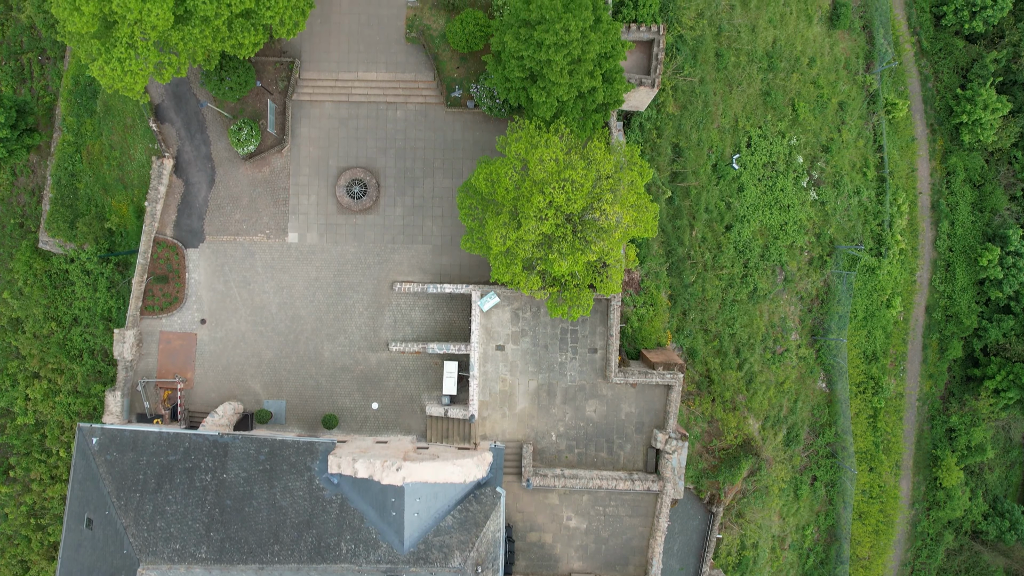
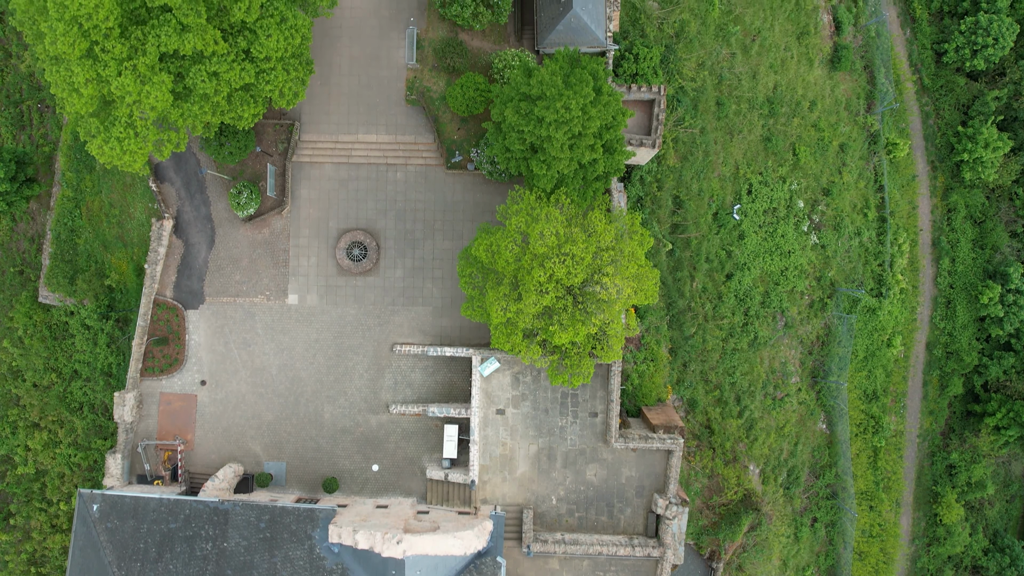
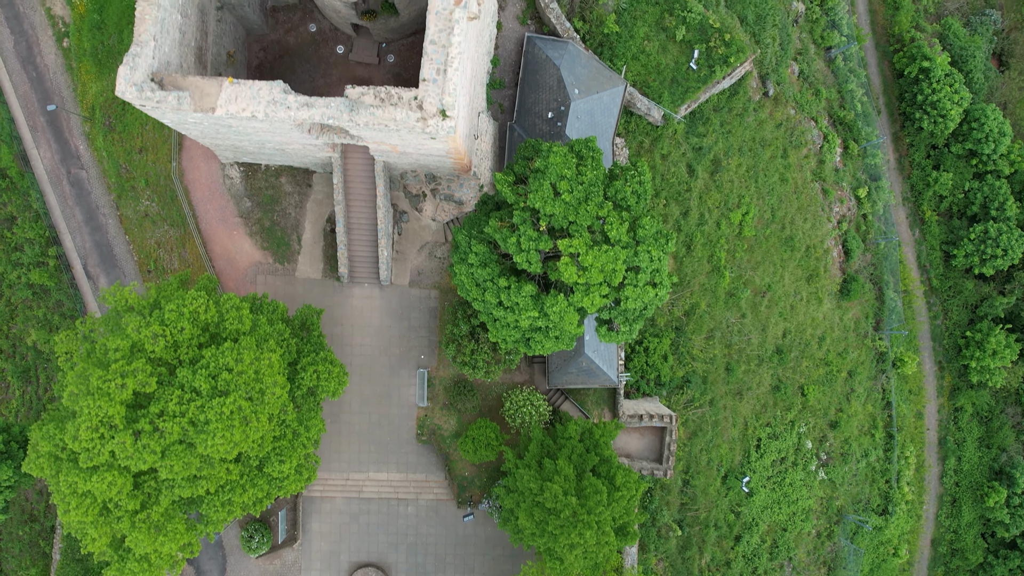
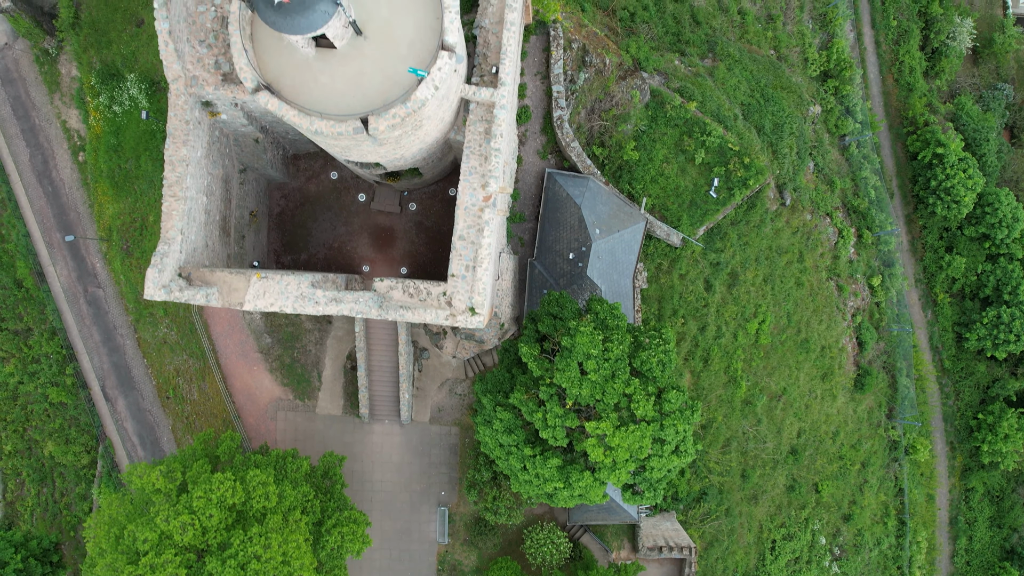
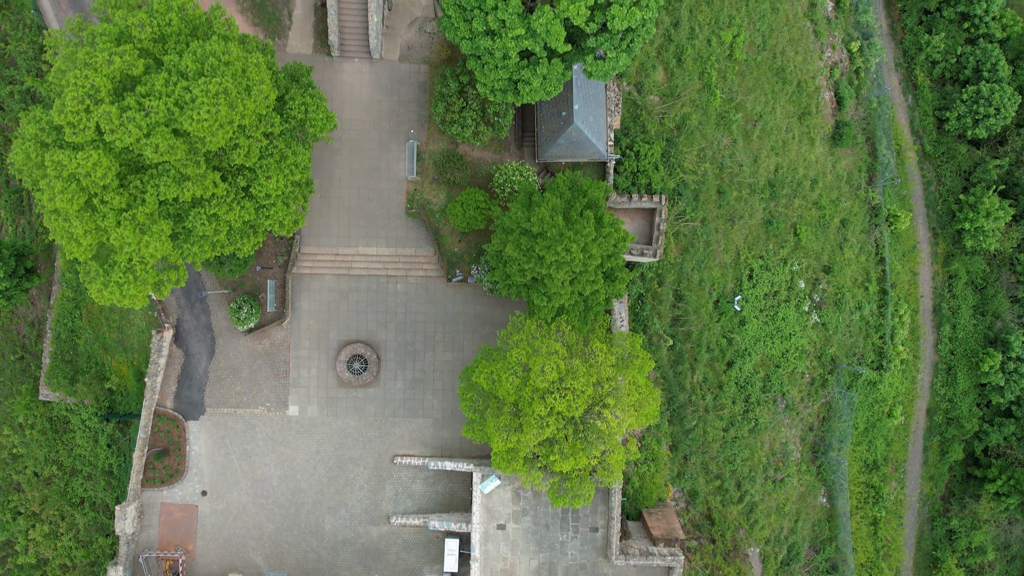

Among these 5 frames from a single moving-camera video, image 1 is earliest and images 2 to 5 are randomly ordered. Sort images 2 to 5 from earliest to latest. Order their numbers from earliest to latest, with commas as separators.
2, 5, 3, 4
